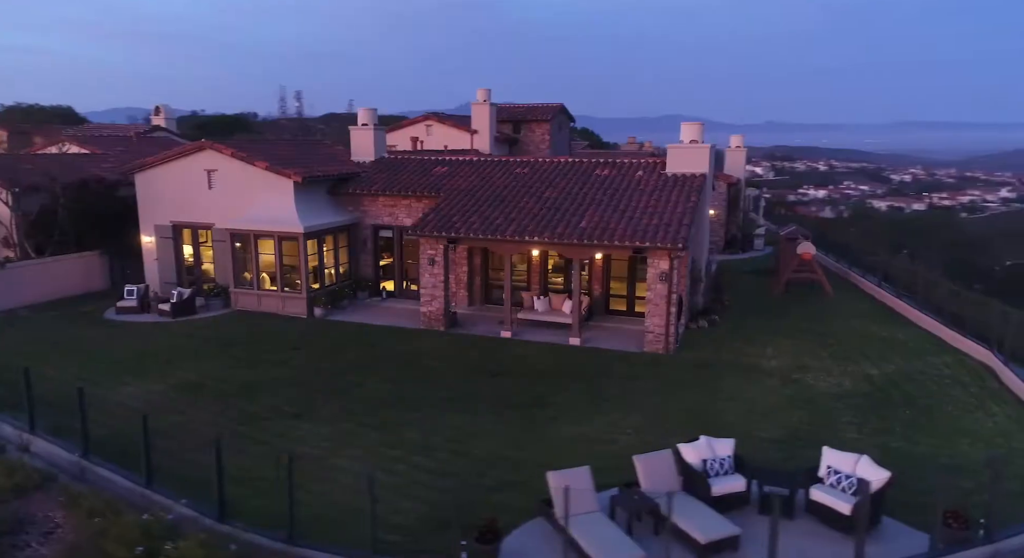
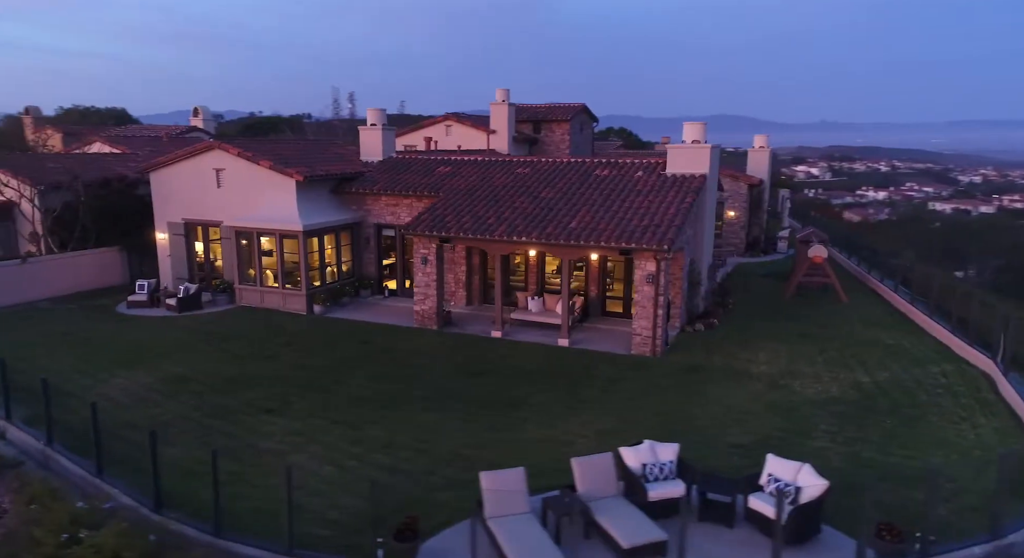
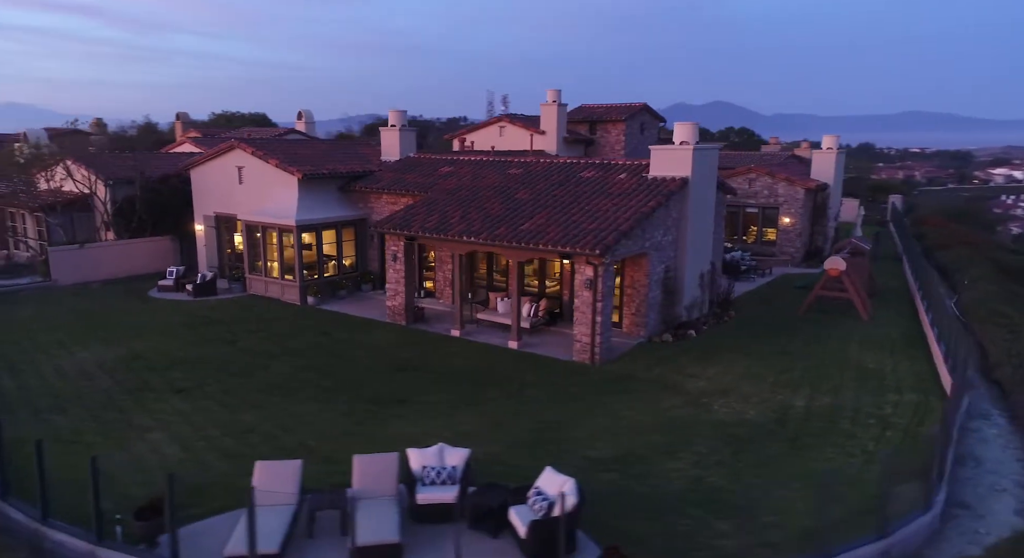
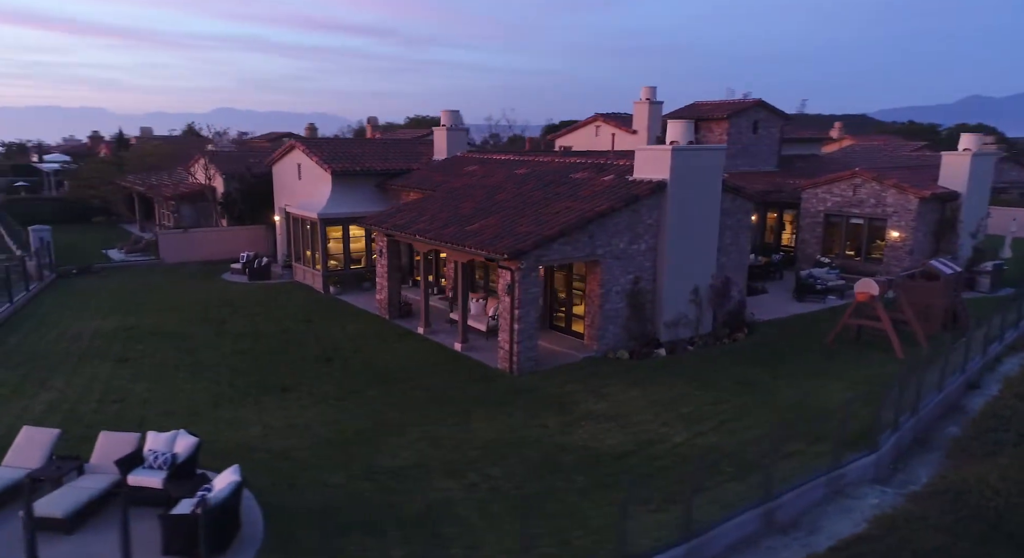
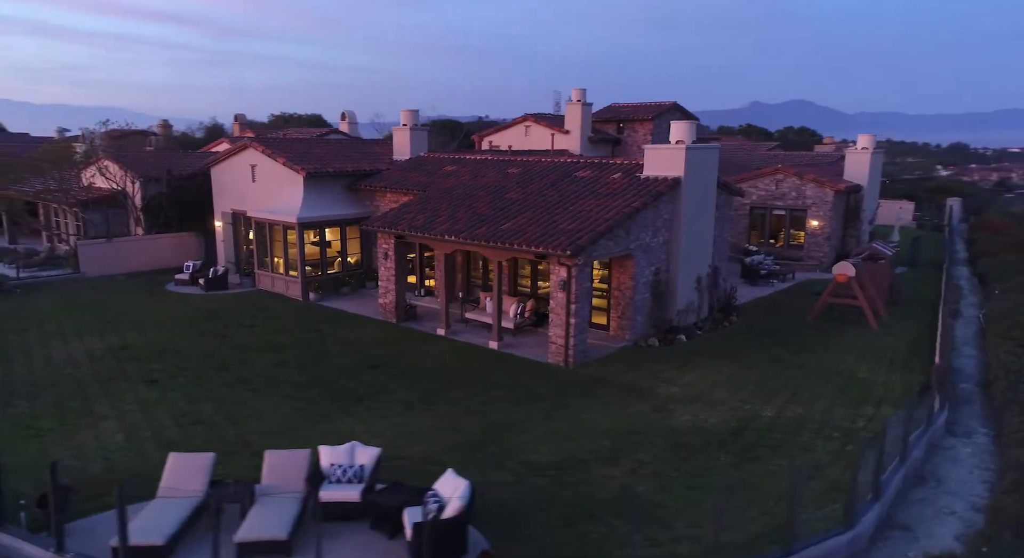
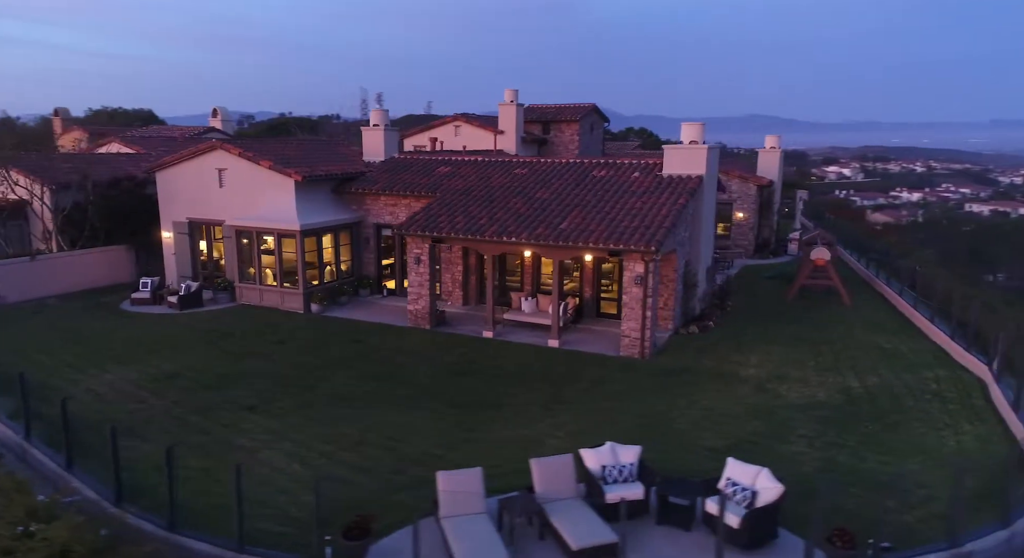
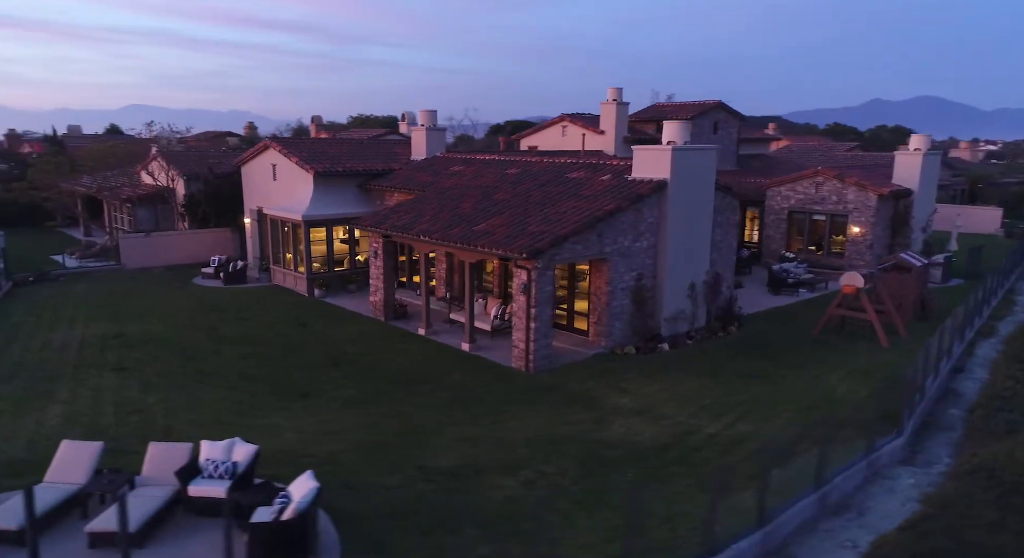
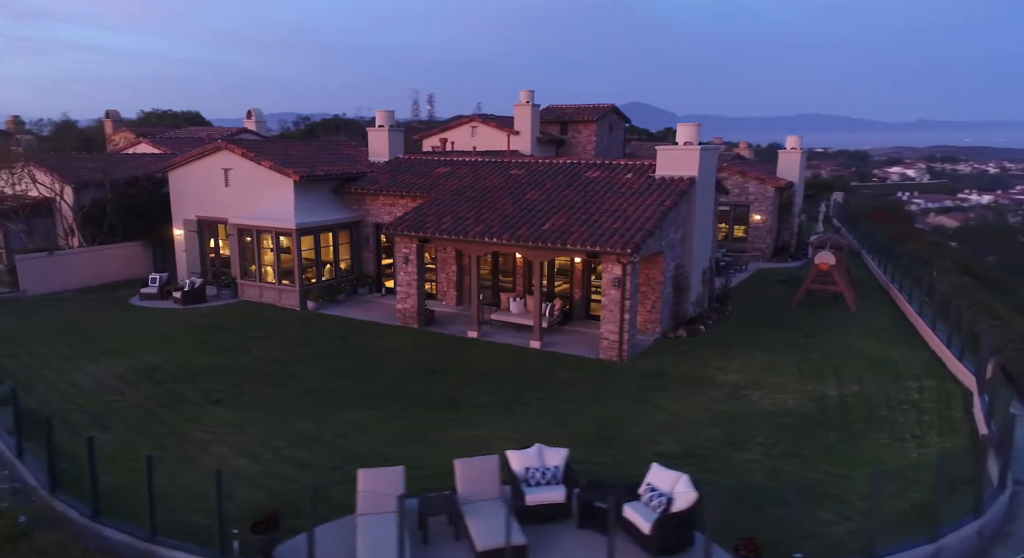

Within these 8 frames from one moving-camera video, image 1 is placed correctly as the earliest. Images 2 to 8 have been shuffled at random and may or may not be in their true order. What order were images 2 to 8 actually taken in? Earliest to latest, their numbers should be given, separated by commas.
2, 6, 8, 3, 5, 7, 4
